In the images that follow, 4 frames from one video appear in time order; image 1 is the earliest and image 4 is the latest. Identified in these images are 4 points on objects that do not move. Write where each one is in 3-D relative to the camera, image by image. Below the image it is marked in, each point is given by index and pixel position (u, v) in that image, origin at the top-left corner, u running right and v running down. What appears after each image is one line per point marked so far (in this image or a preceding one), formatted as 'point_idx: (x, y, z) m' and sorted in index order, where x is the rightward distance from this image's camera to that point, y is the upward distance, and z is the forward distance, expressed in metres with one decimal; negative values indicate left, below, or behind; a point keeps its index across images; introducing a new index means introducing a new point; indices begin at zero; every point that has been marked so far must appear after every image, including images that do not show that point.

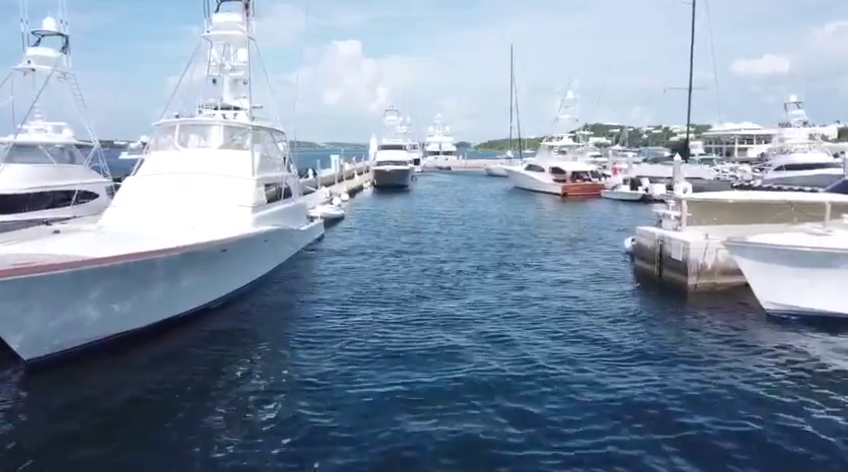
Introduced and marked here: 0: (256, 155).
0: (-5.2, +2.5, +18.8) m
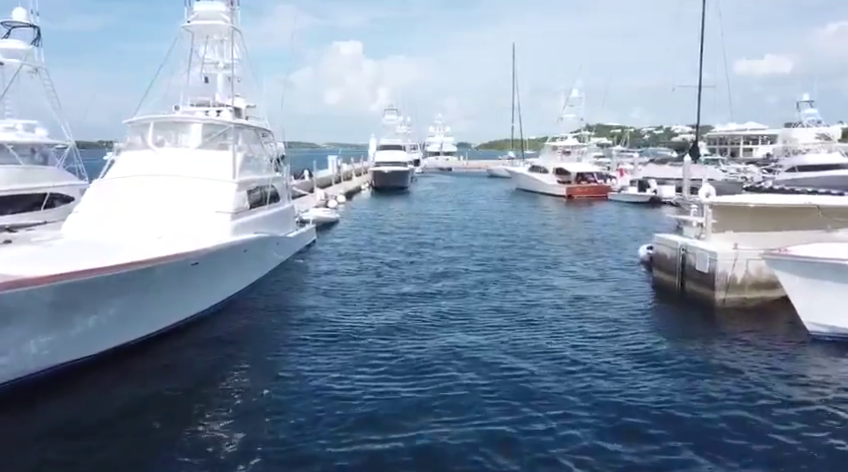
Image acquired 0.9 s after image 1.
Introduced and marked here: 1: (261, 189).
0: (-5.2, +2.3, +17.2) m
1: (-4.9, +1.4, +18.5) m
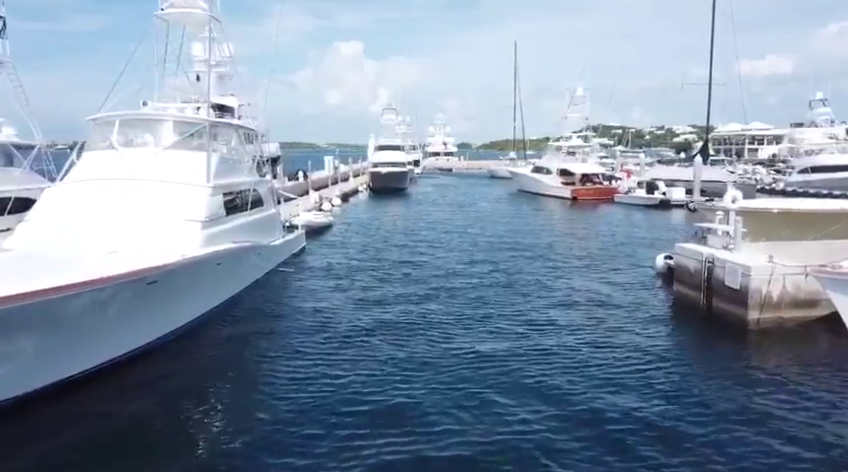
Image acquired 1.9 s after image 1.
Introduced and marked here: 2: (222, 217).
0: (-5.3, +2.0, +15.6) m
1: (-5.0, +1.2, +16.8) m
2: (-4.9, +0.5, +15.0) m
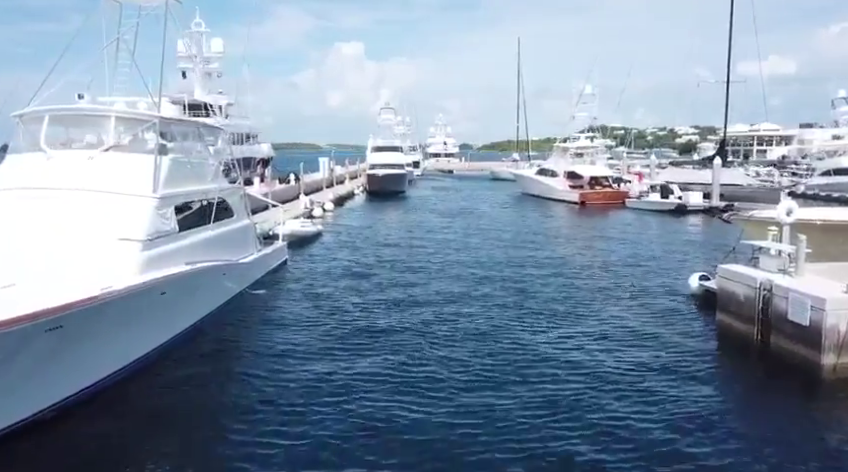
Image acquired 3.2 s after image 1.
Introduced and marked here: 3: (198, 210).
0: (-5.4, +1.6, +13.0) m
1: (-5.1, +0.8, +14.3) m
2: (-5.1, +0.1, +12.4) m
3: (-5.1, +0.7, +14.2) m
